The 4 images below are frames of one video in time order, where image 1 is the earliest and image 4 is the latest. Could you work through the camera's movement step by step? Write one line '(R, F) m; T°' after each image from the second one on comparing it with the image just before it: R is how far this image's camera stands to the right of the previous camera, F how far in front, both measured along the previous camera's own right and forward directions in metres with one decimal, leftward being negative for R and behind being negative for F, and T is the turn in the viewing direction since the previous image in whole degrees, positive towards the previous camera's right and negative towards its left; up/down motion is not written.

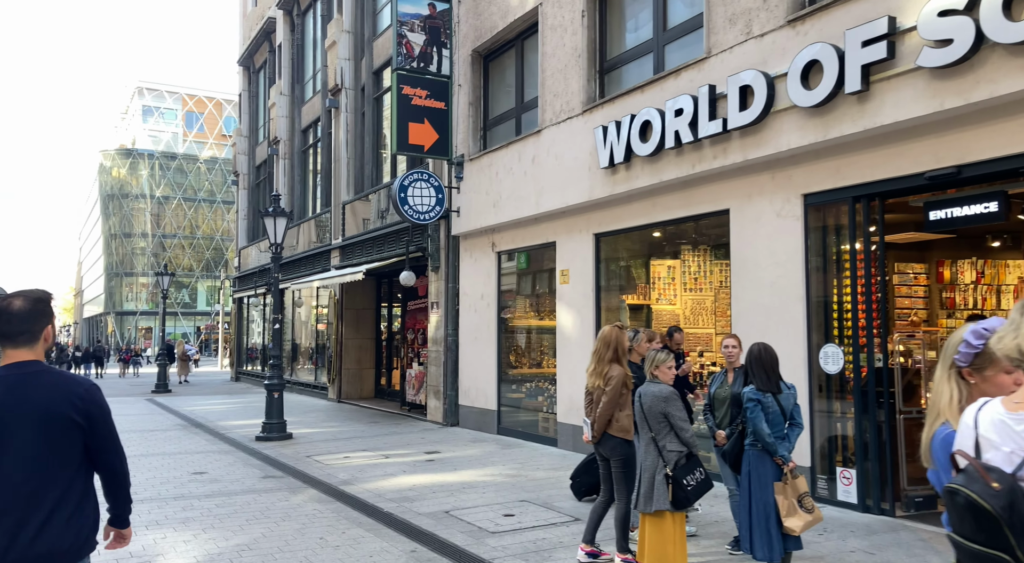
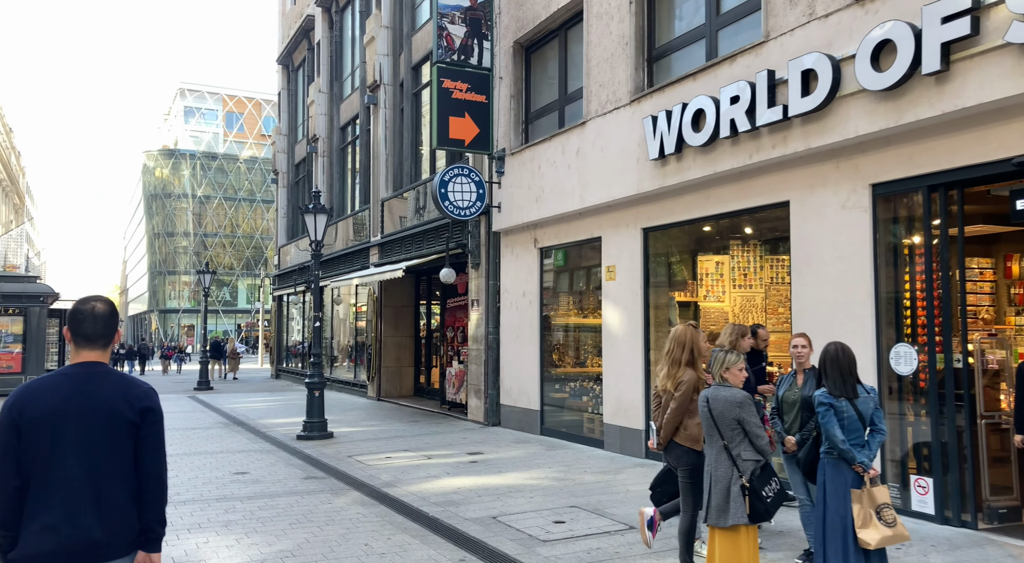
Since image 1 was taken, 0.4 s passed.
(-0.1, +0.3) m; -2°
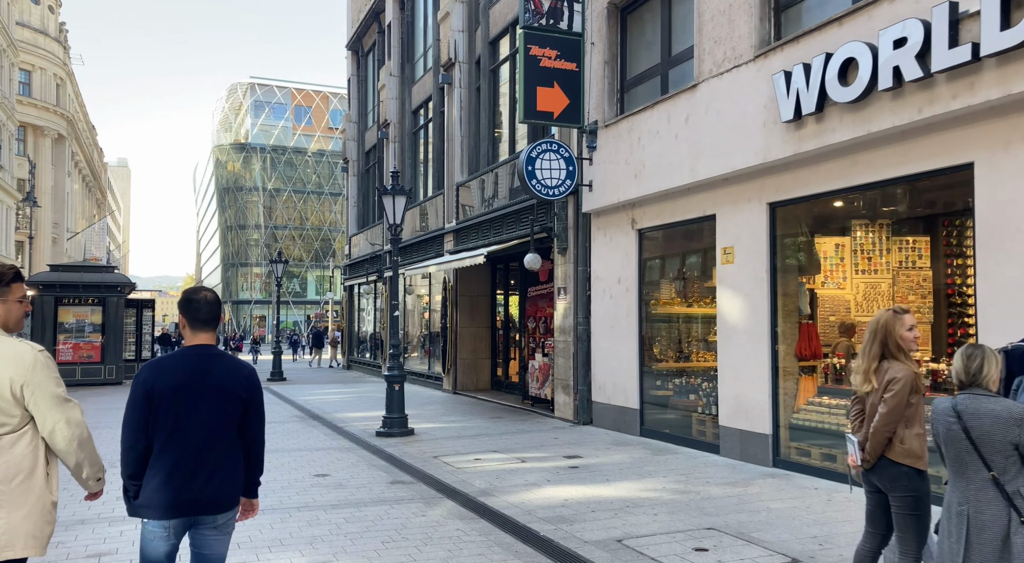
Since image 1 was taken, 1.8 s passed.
(-0.5, +1.2) m; -4°
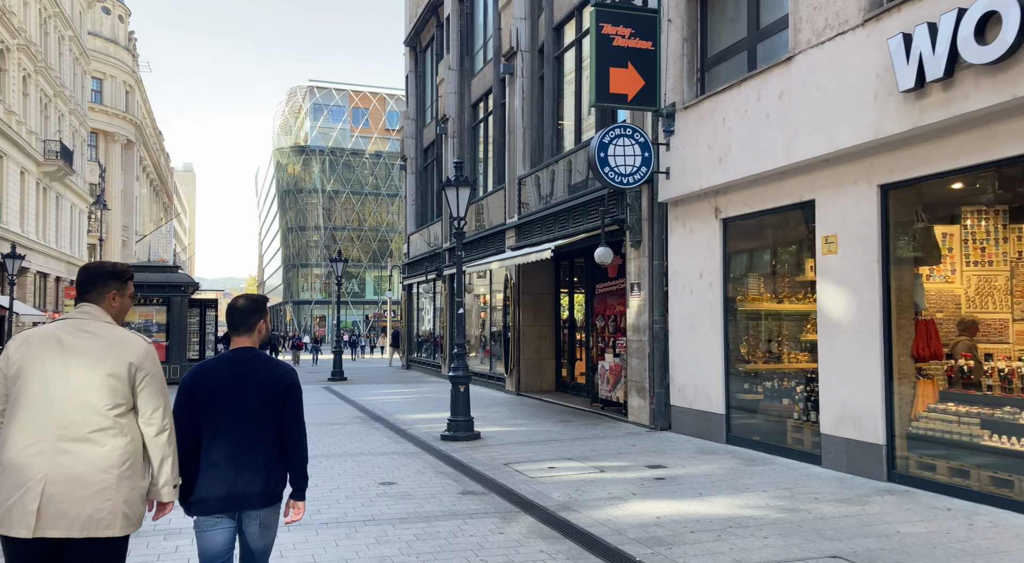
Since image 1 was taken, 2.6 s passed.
(-0.2, +0.8) m; -4°
